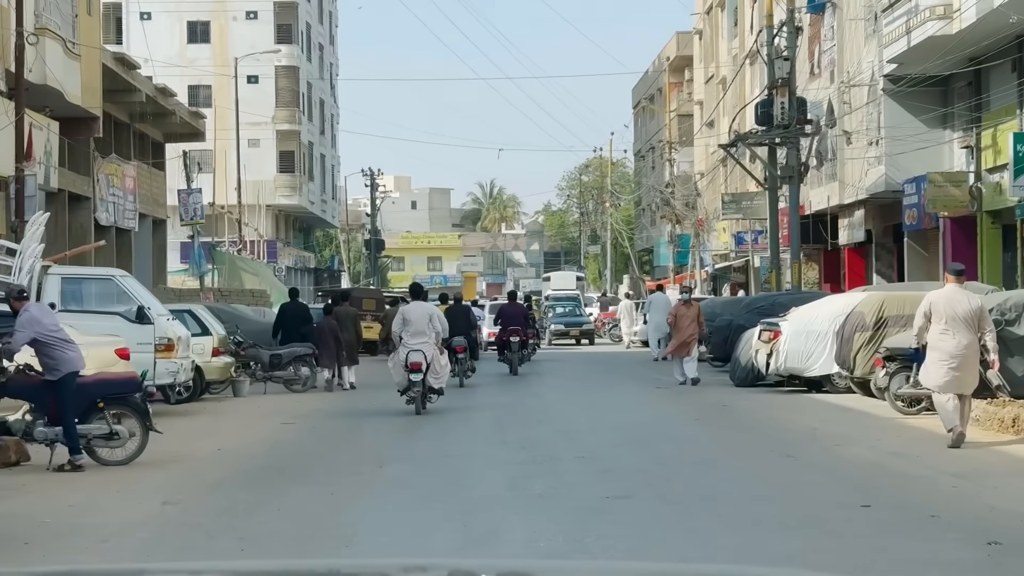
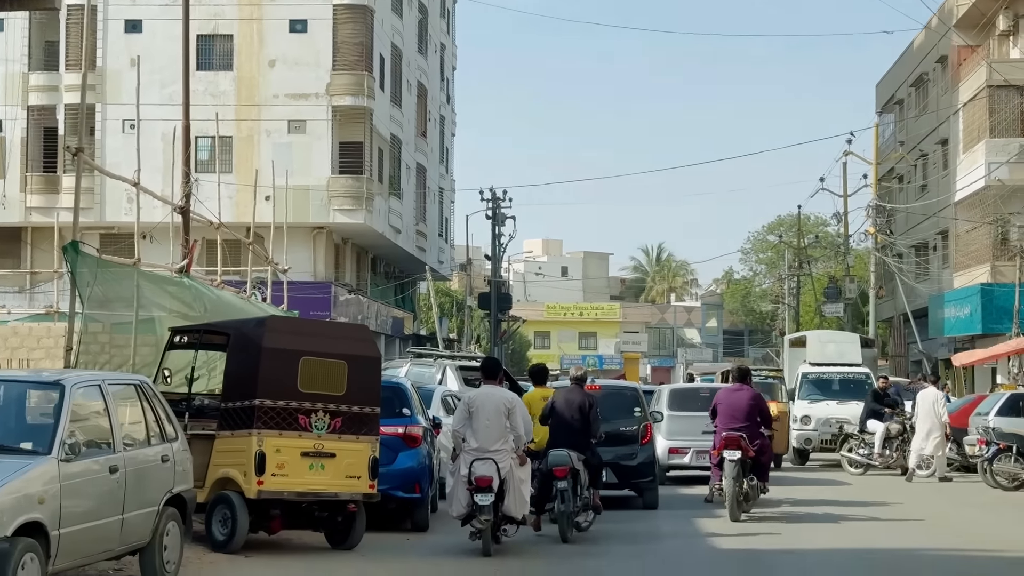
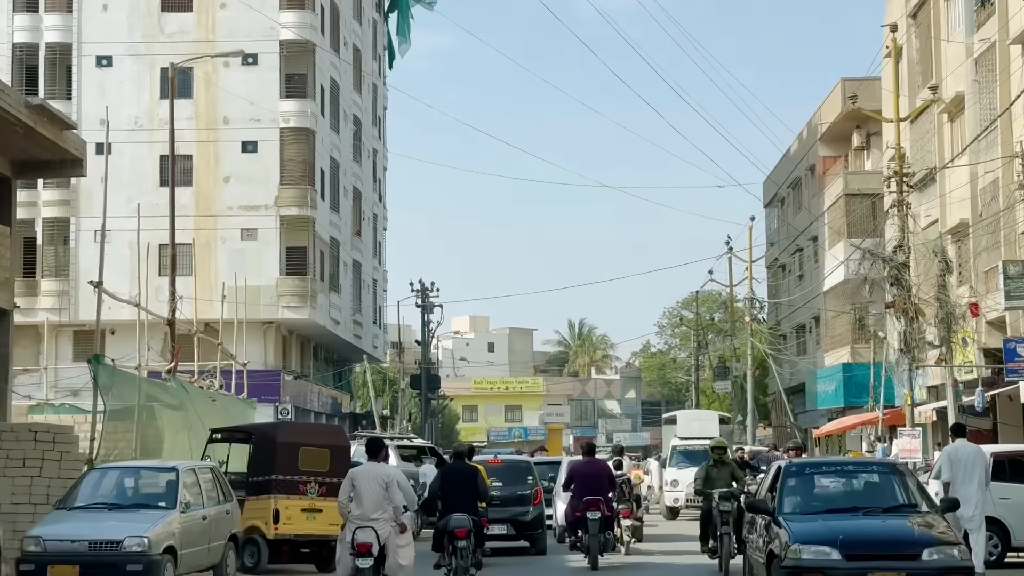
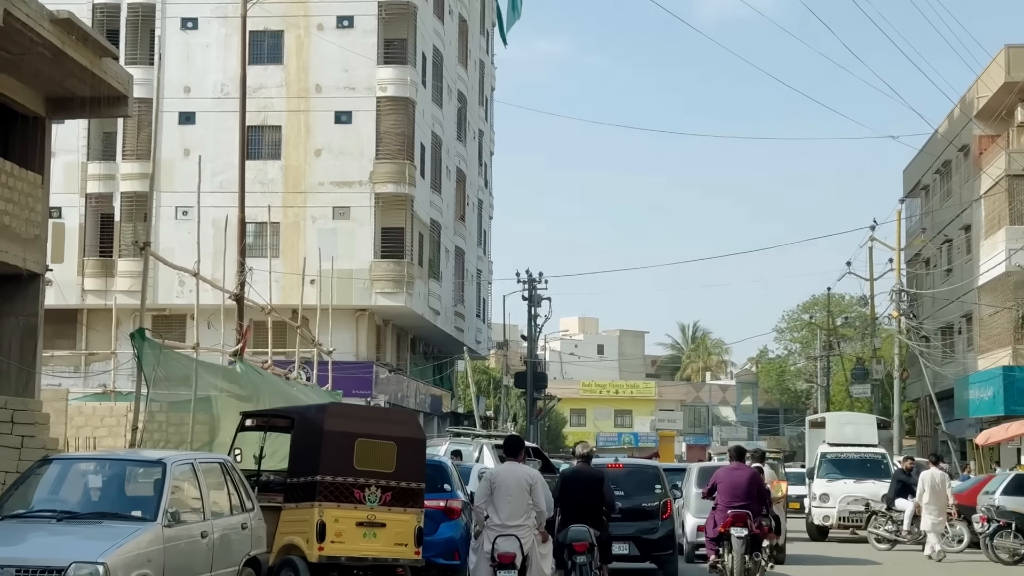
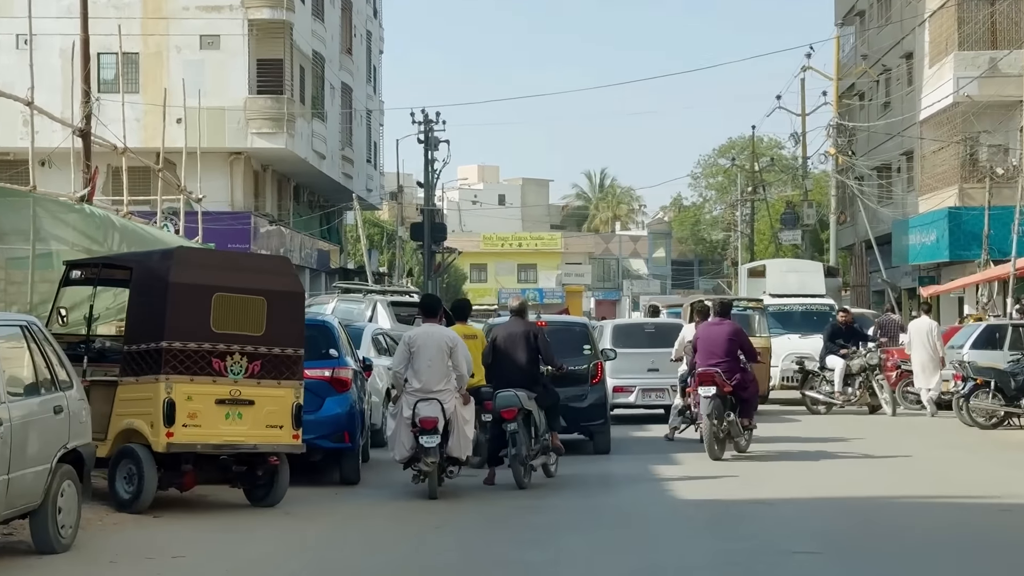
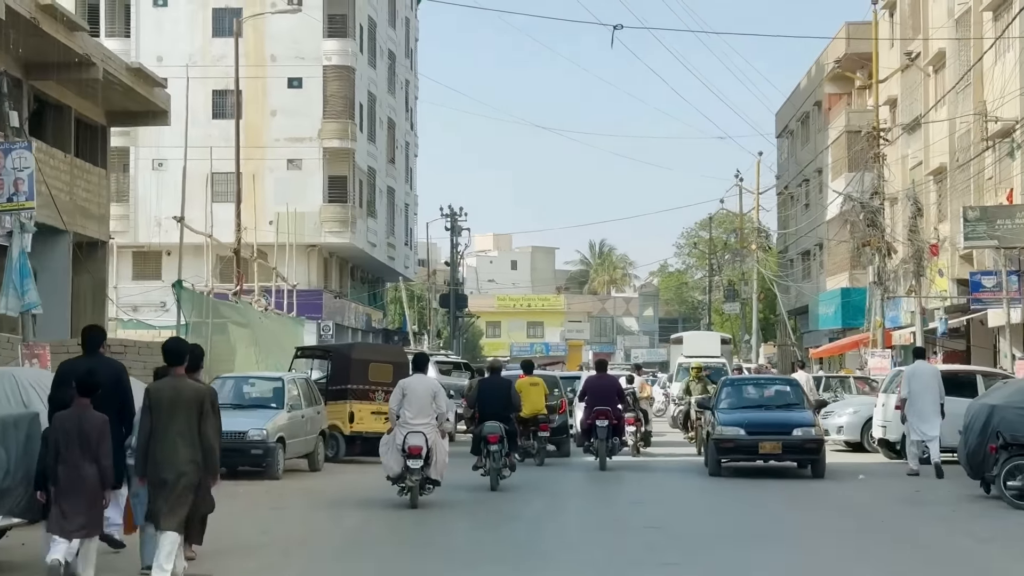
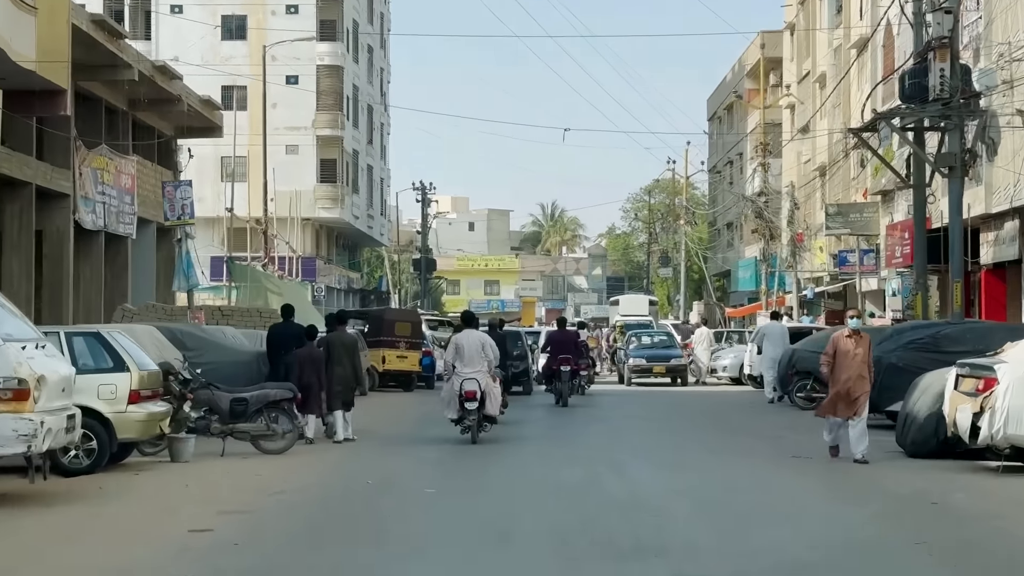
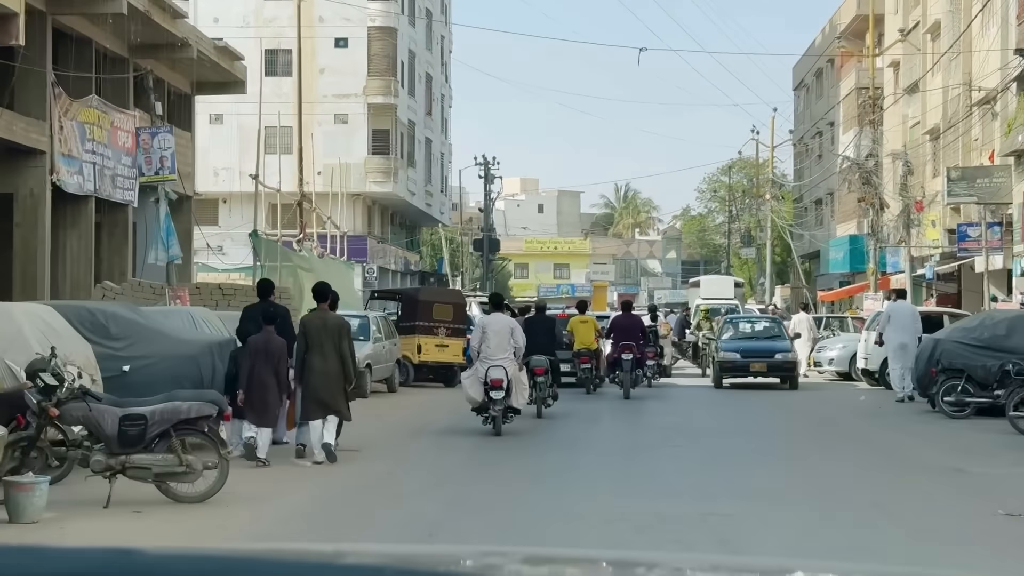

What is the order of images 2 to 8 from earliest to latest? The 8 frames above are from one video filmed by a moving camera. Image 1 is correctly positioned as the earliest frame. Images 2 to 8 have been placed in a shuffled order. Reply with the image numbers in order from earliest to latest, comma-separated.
7, 8, 6, 3, 4, 2, 5
